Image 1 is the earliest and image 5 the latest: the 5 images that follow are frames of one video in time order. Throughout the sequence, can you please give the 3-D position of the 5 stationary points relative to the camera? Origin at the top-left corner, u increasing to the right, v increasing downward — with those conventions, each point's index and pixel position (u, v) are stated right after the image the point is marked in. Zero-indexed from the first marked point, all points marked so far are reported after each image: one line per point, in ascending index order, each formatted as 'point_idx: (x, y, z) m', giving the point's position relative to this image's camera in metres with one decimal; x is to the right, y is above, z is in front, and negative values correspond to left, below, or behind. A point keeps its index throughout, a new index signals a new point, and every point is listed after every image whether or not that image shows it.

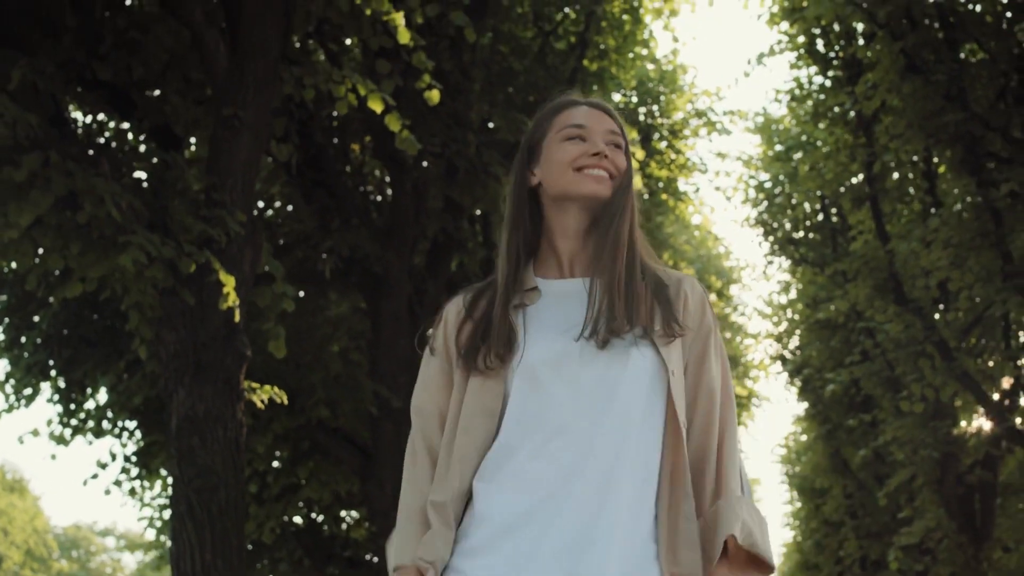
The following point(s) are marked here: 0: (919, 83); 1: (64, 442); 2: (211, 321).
0: (+2.8, +1.4, +13.4) m
1: (-3.4, -1.2, +14.7) m
2: (-1.3, -0.1, +8.3) m
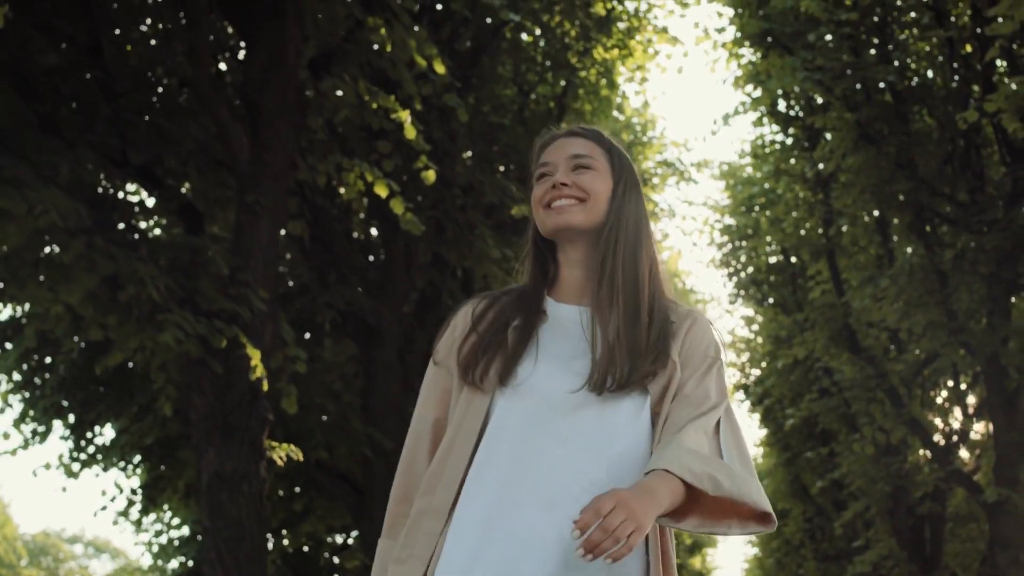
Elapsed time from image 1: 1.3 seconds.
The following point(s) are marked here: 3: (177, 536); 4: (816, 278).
0: (+2.7, +1.0, +14.6) m
1: (-3.6, -1.5, +15.7) m
2: (-1.3, -0.5, +9.3) m
3: (-3.0, -2.2, +17.3) m
4: (+2.7, +0.1, +17.0) m
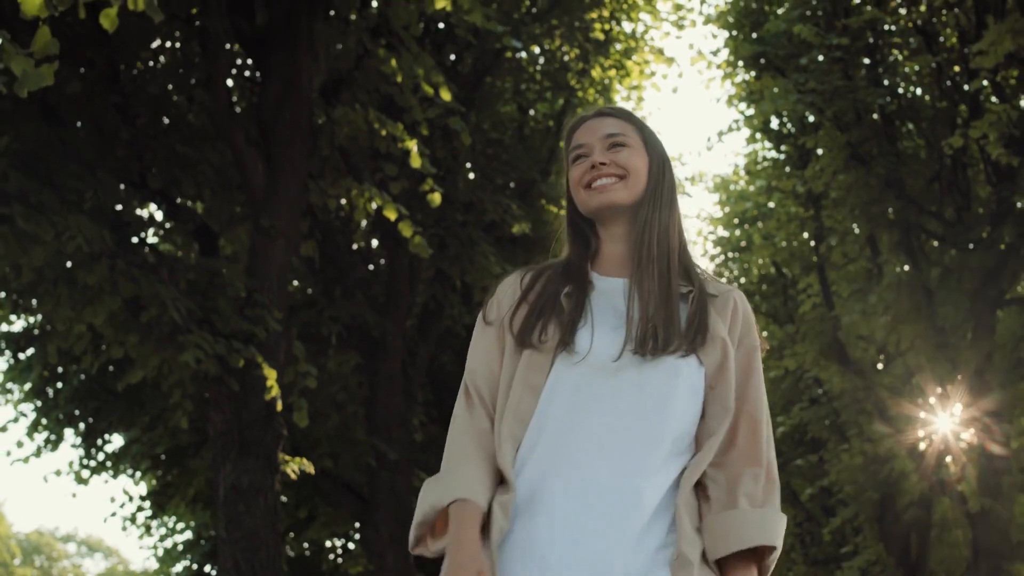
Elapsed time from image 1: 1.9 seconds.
0: (+2.7, +0.9, +15.0) m
1: (-3.6, -1.6, +16.1) m
2: (-1.3, -0.6, +9.8) m
3: (-3.1, -2.3, +17.8) m
4: (+2.7, 0.0, +17.5) m
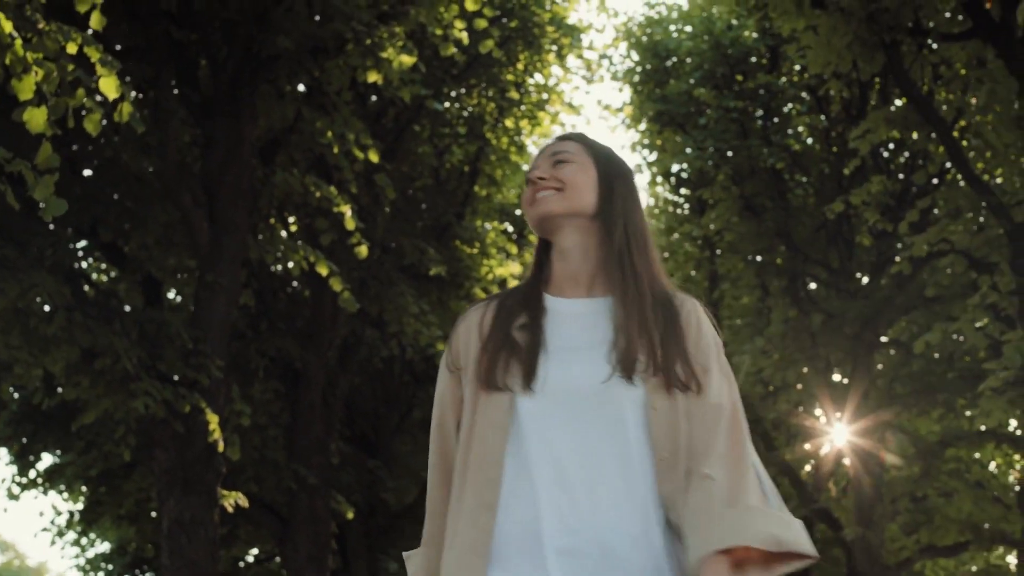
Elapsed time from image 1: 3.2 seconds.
0: (+2.0, +0.6, +16.2) m
1: (-4.4, -1.8, +16.9) m
2: (-1.8, -0.9, +10.7) m
3: (-4.0, -2.6, +18.6) m
4: (+1.8, -0.4, +18.7) m
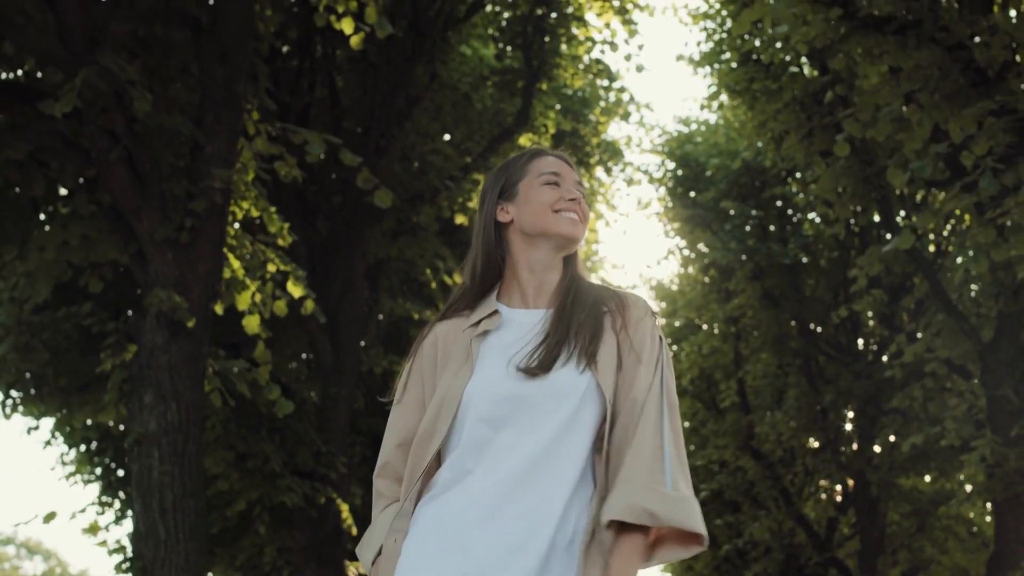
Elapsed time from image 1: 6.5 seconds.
0: (+2.5, -0.2, +18.8) m
1: (-3.8, -2.6, +19.7) m
2: (-1.3, -1.7, +13.4) m
3: (-3.4, -3.4, +21.4) m
4: (+2.4, -1.1, +21.3) m
